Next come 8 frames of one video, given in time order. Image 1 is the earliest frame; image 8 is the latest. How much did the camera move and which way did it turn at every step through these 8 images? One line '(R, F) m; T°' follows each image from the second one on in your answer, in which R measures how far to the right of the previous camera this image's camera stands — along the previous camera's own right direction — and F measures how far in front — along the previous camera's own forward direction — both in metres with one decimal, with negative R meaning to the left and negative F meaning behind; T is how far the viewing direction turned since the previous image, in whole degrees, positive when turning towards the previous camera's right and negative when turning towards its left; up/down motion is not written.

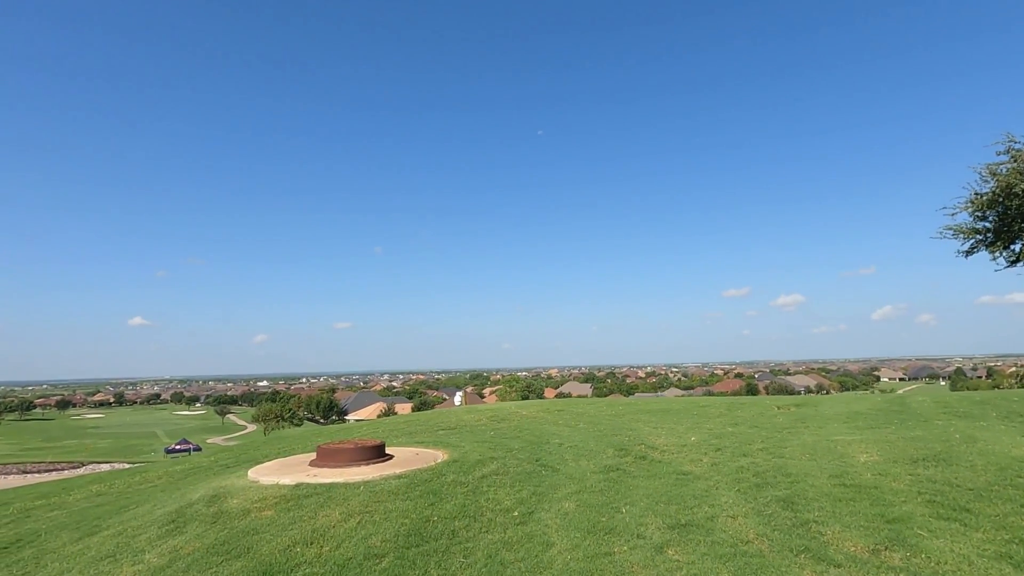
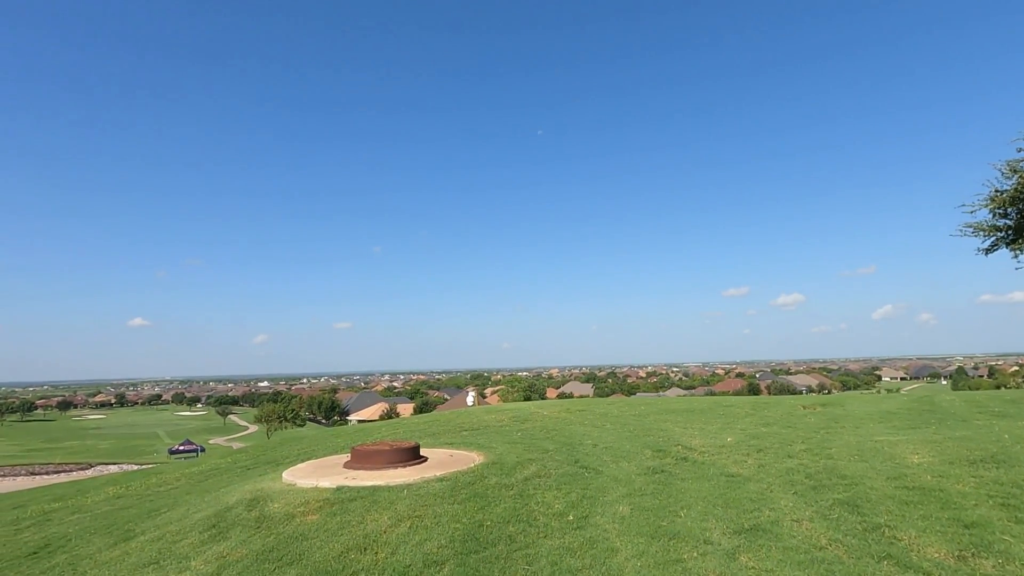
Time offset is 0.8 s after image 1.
(-0.8, +0.3) m; 0°
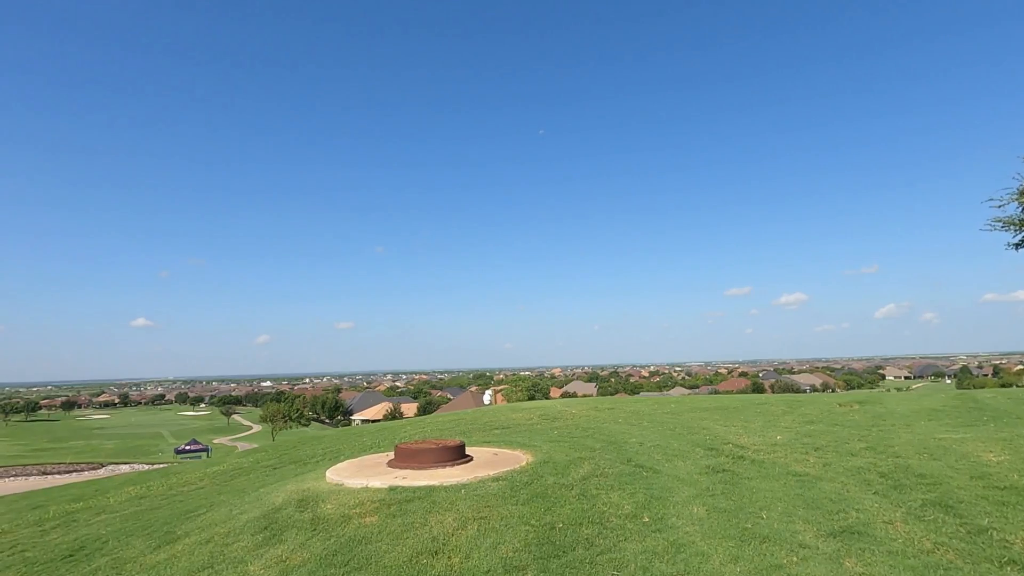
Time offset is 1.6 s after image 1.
(-0.9, +0.4) m; 0°
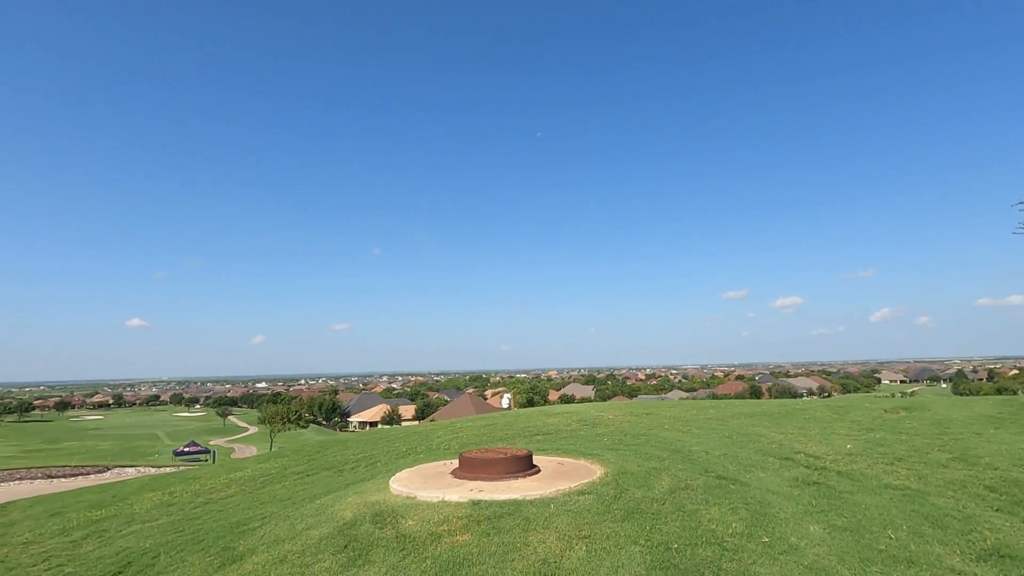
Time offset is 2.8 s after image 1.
(-1.4, +0.6) m; 0°
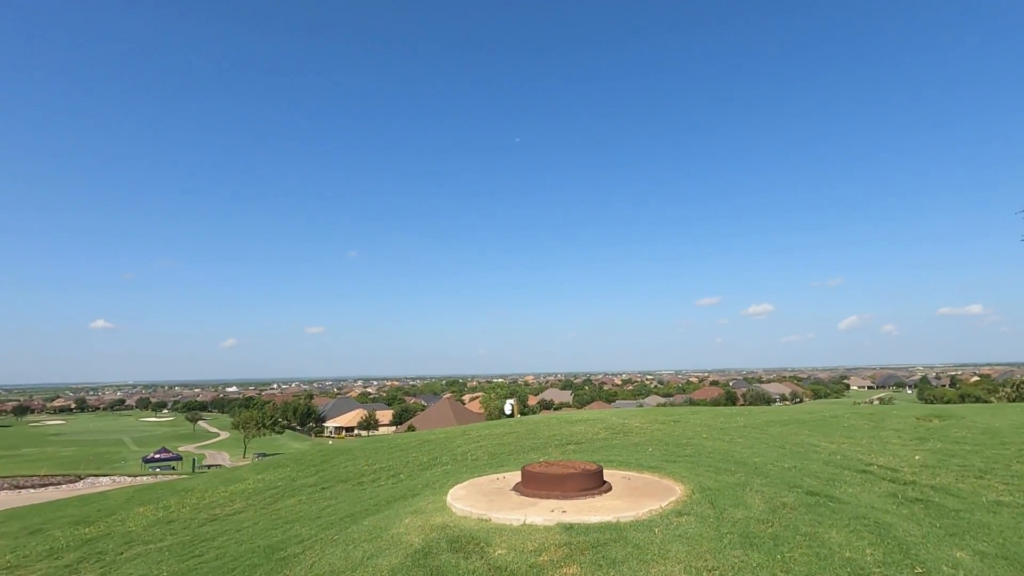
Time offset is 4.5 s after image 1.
(-1.6, +1.0) m; +2°
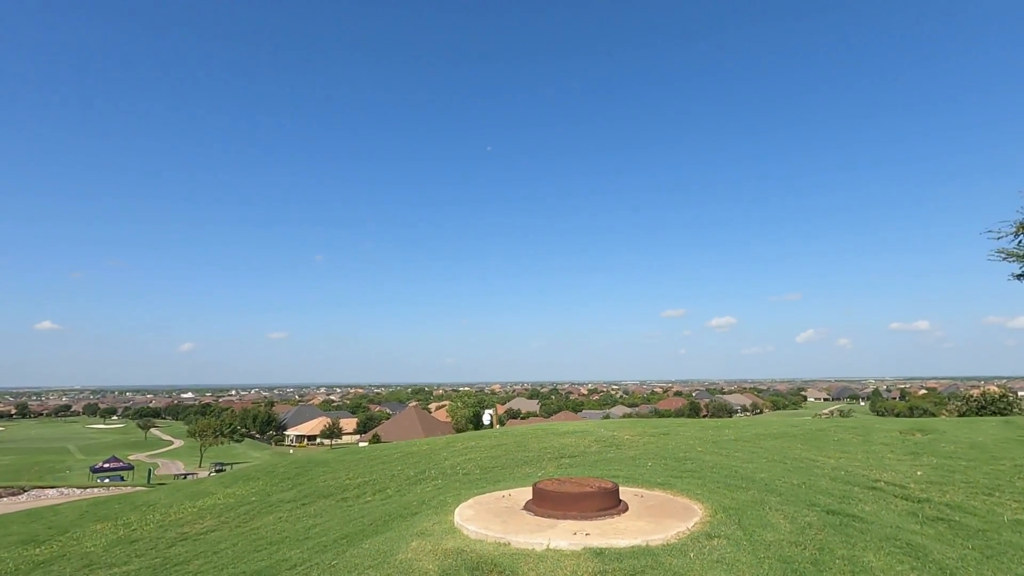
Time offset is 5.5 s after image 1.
(-0.8, +0.5) m; +3°
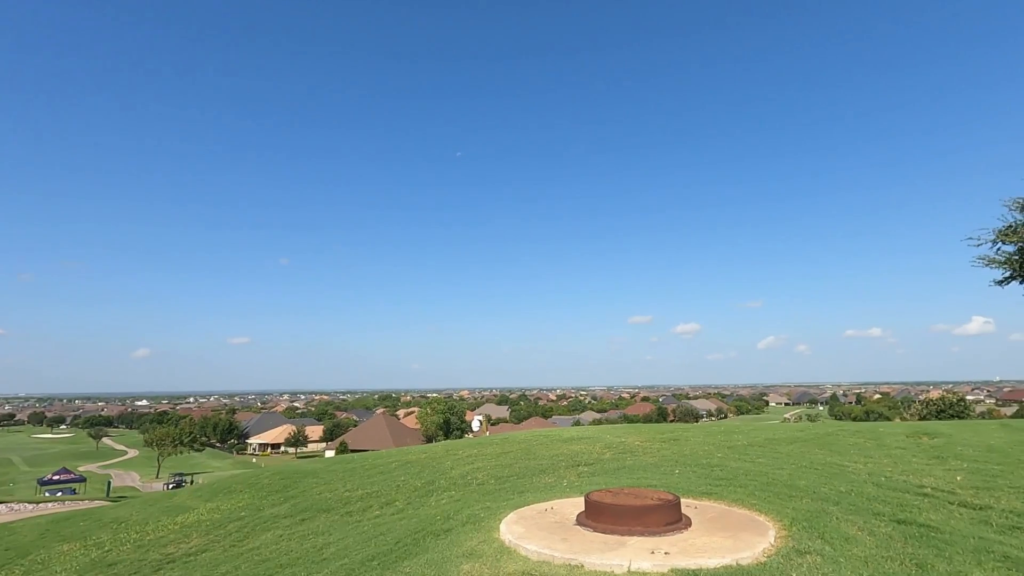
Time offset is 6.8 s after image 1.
(-1.2, +0.8) m; +3°
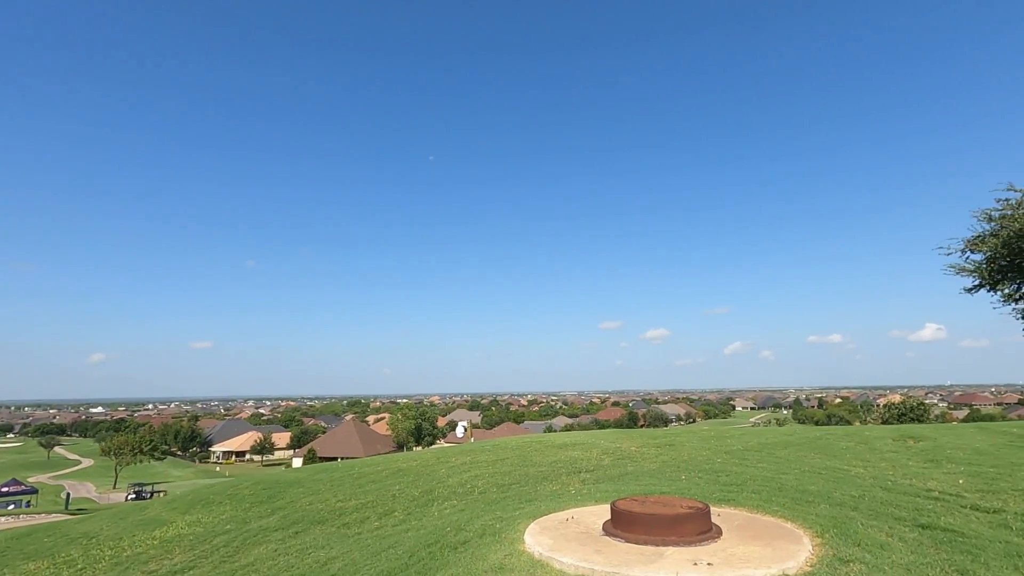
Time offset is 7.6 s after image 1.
(-0.8, +0.3) m; +3°
